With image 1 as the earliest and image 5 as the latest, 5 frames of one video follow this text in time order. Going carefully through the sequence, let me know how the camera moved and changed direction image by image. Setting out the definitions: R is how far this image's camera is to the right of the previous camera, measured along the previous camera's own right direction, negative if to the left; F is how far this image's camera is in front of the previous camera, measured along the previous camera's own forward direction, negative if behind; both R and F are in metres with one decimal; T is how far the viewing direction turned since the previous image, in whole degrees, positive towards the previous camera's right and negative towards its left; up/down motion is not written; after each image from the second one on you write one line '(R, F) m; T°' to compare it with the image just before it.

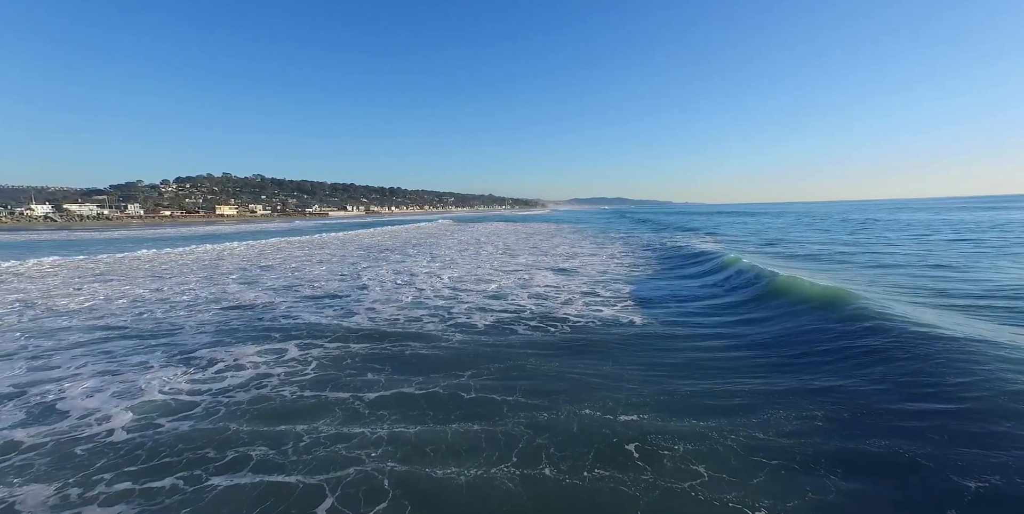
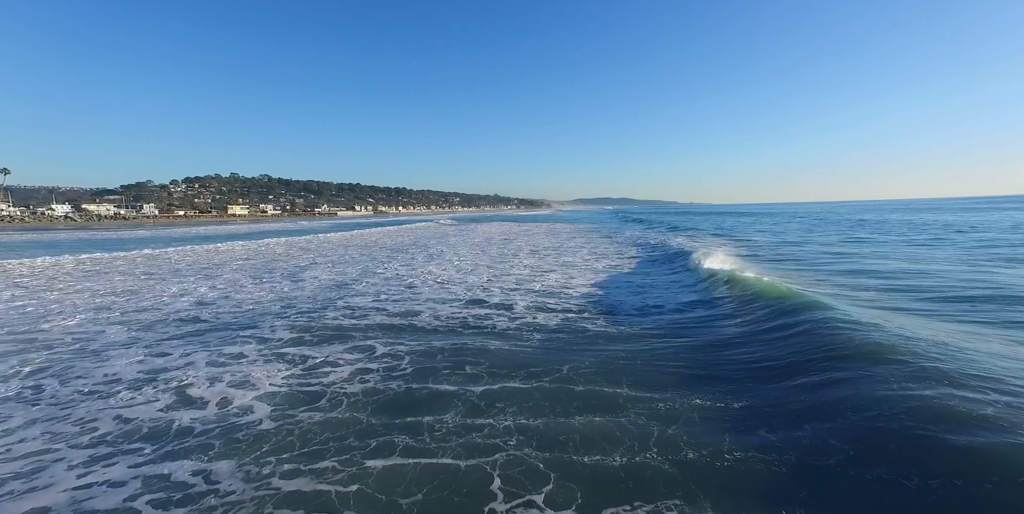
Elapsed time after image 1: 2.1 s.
(-1.1, -0.2) m; -1°
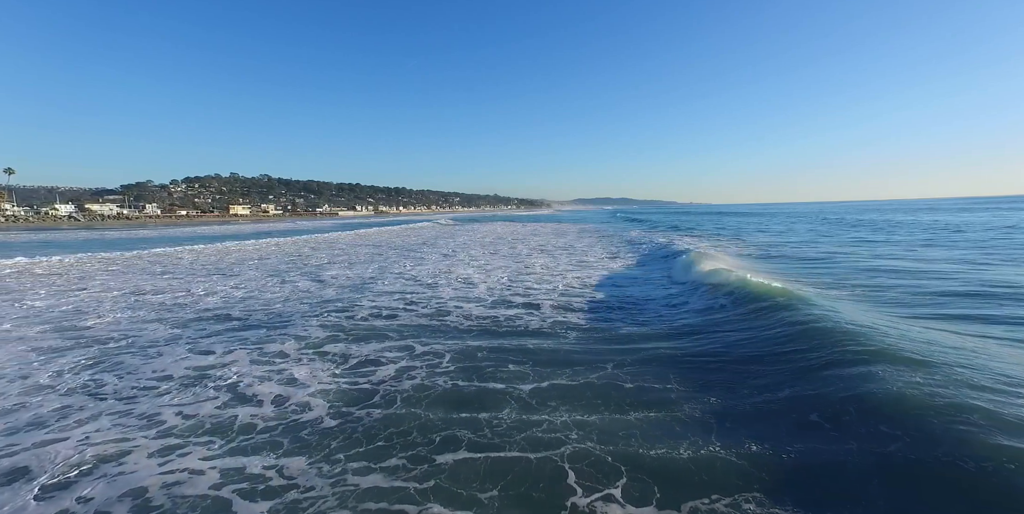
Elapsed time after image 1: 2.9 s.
(-0.6, -0.1) m; 0°
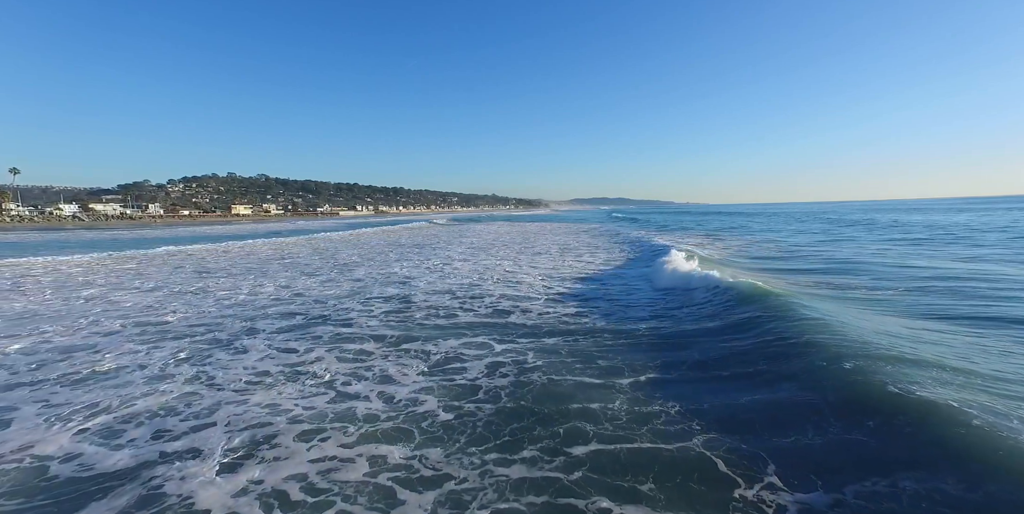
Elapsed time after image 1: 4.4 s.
(-1.2, -0.1) m; 0°
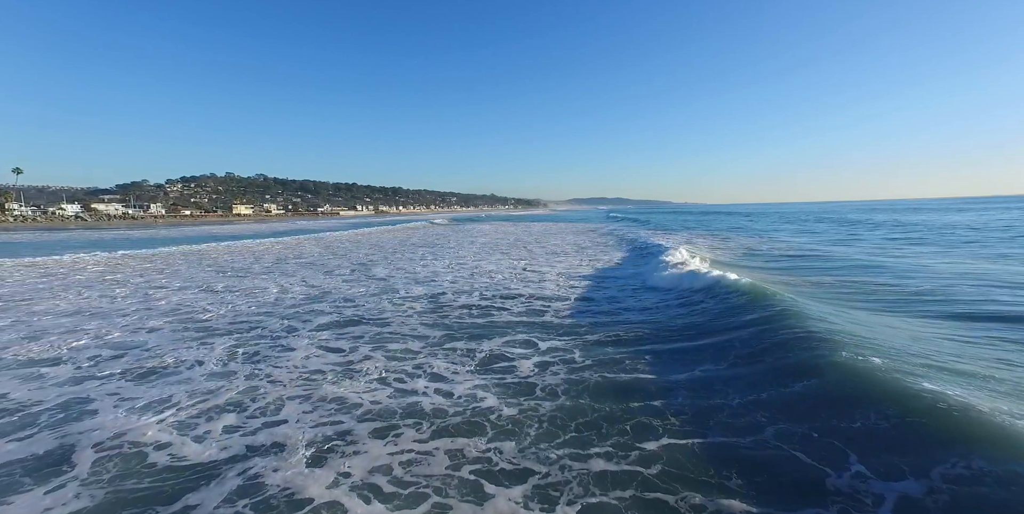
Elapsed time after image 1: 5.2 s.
(-0.6, 0.0) m; 0°
